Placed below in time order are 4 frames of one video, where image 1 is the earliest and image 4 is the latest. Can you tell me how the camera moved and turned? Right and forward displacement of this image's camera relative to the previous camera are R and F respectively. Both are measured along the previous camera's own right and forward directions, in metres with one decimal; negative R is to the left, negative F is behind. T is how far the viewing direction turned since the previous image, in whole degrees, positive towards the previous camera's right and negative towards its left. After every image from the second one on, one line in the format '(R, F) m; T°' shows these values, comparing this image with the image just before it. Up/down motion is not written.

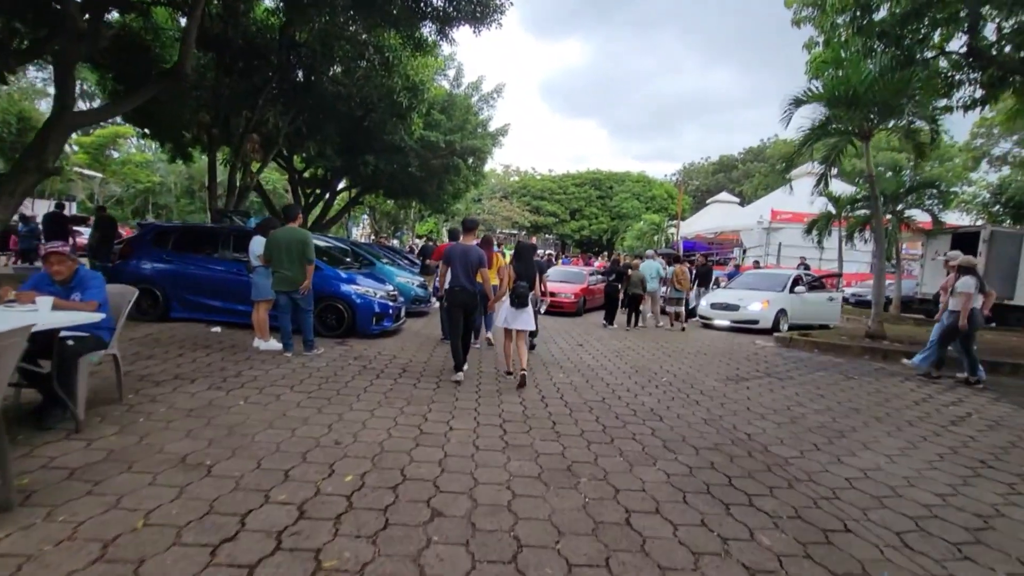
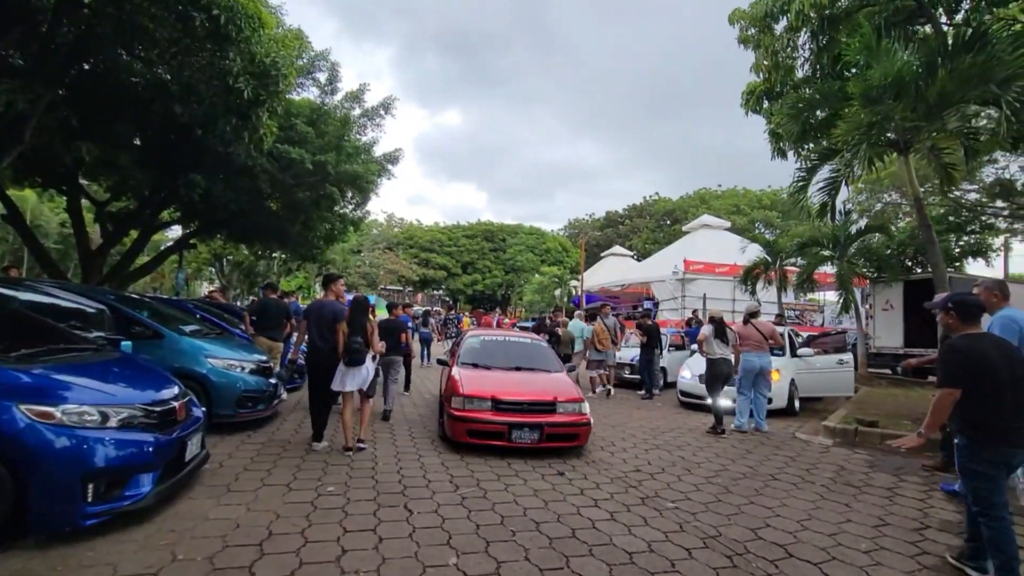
(-0.4, +4.4) m; +14°
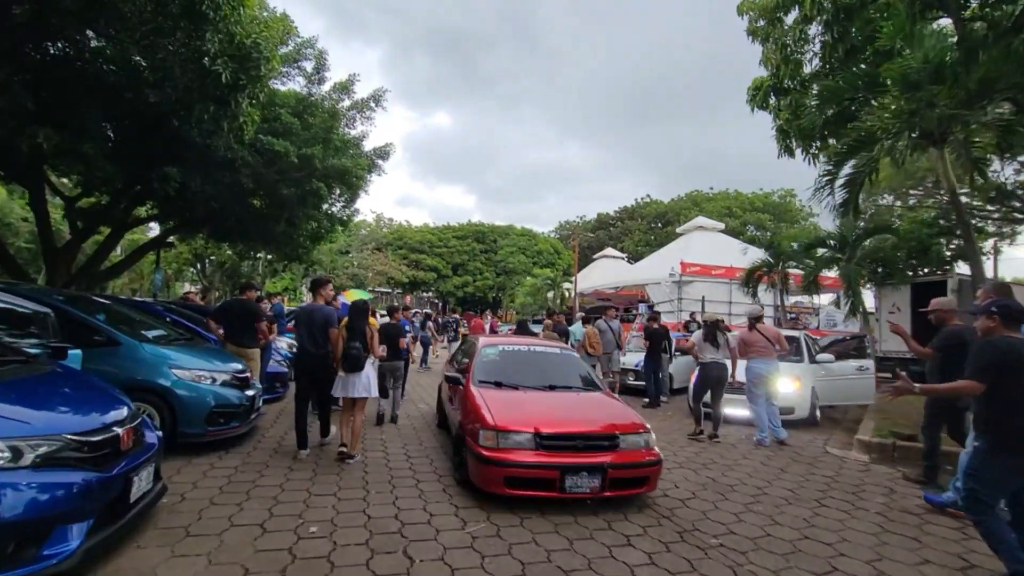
(-0.2, +0.7) m; +1°
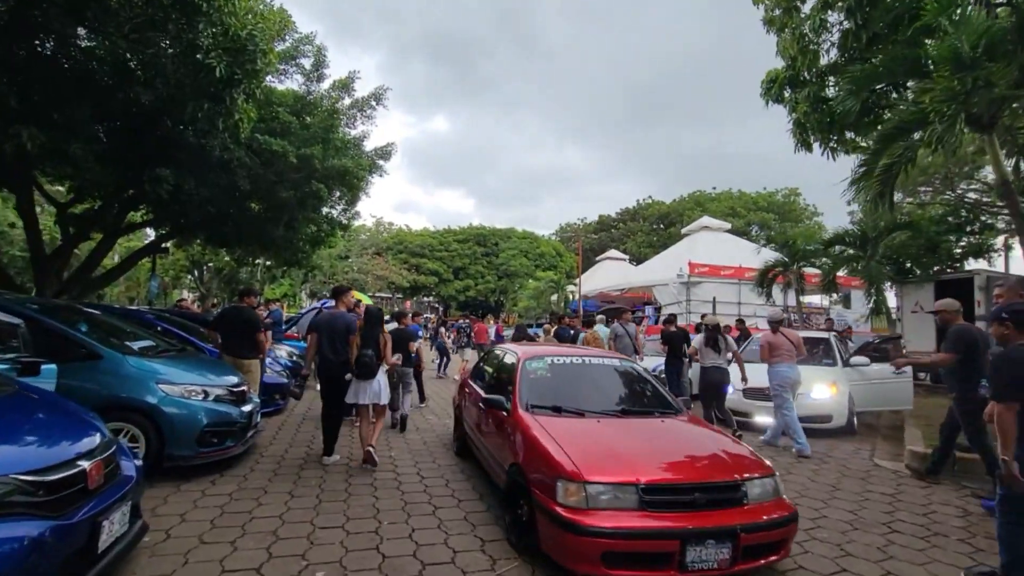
(-0.2, +0.5) m; 0°
